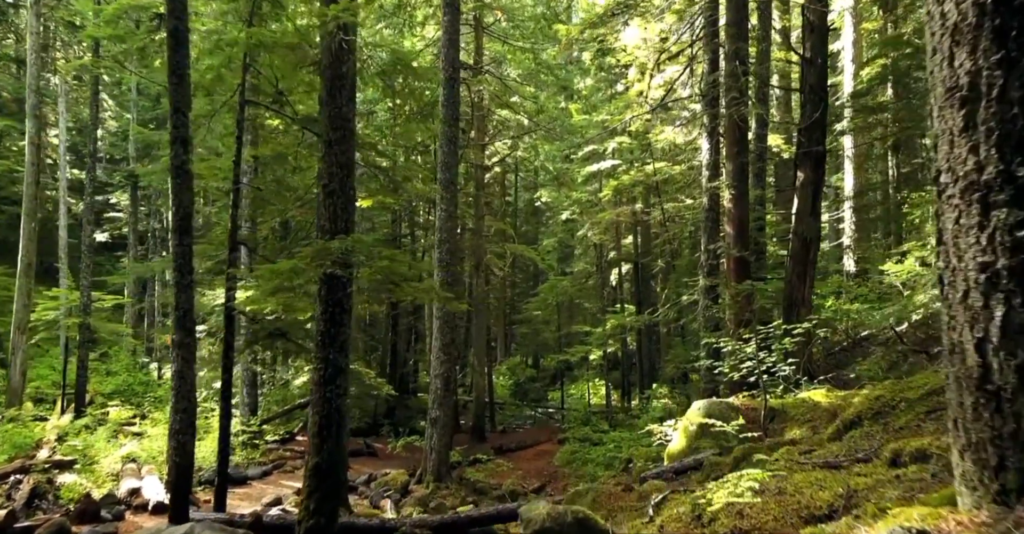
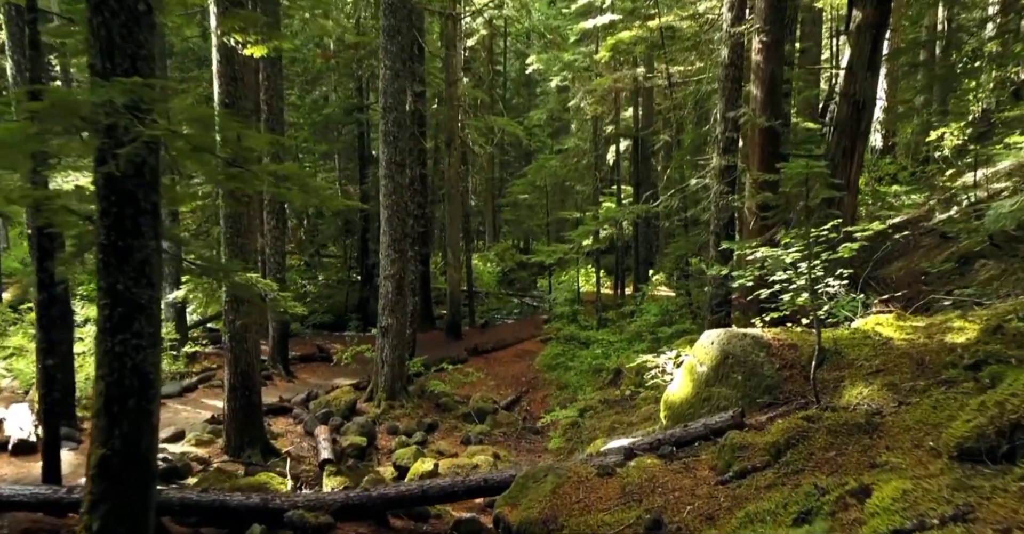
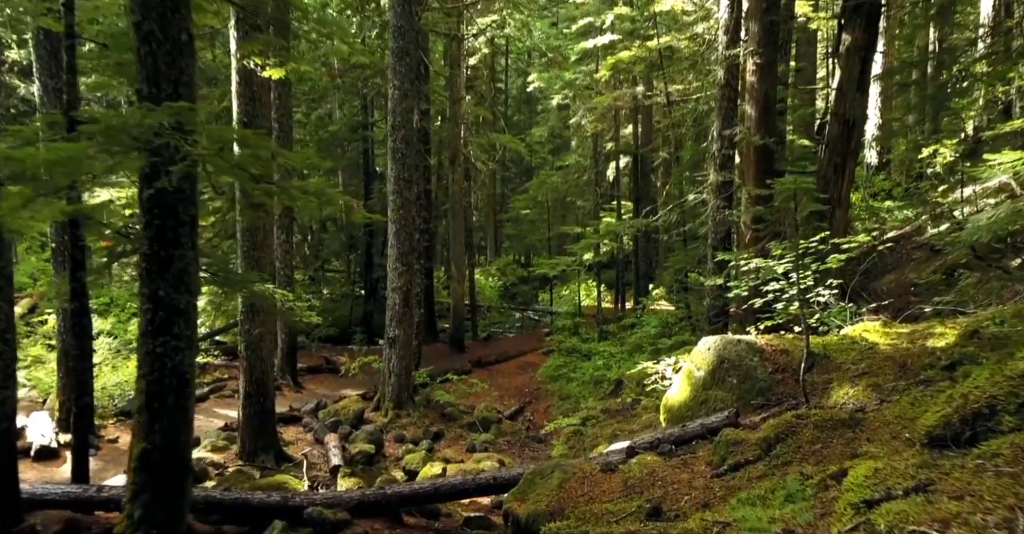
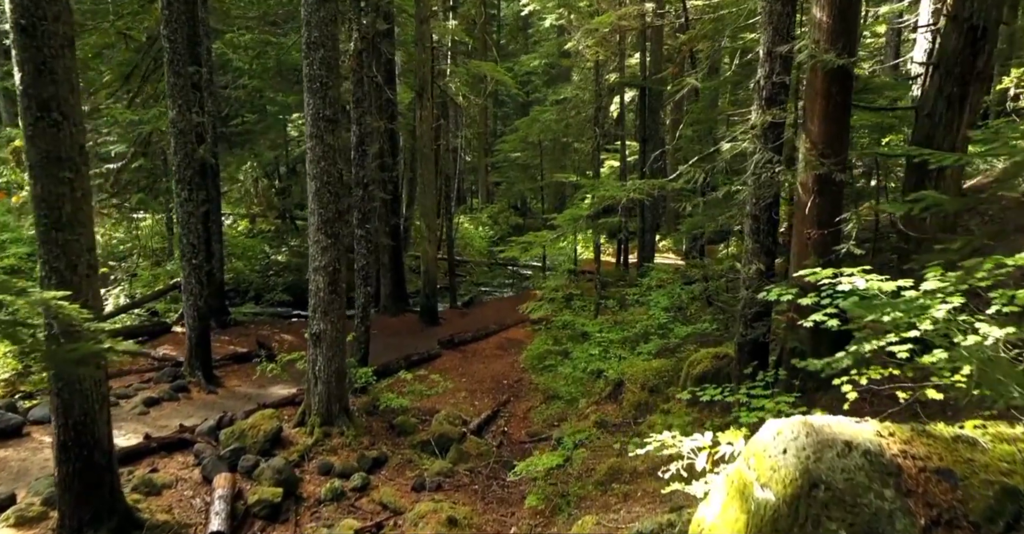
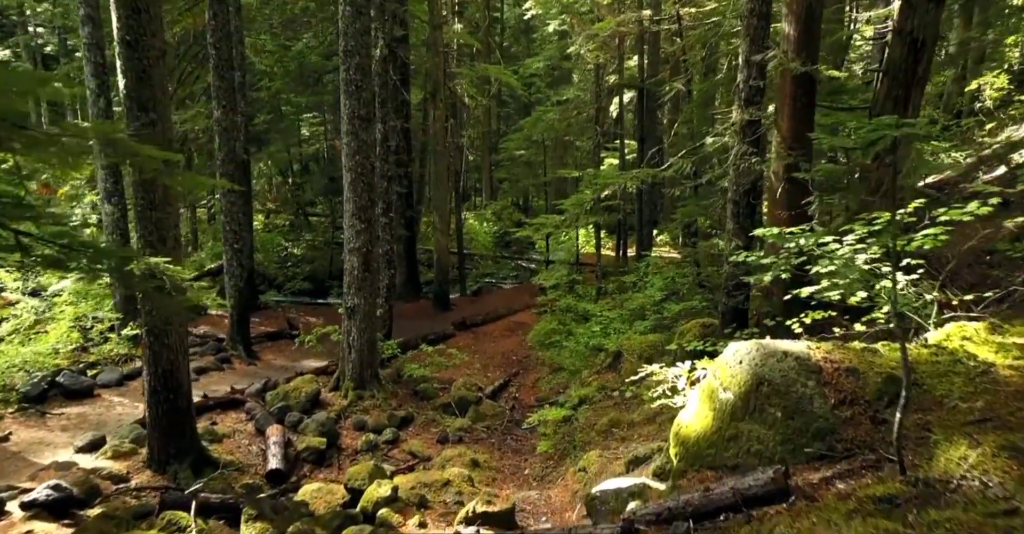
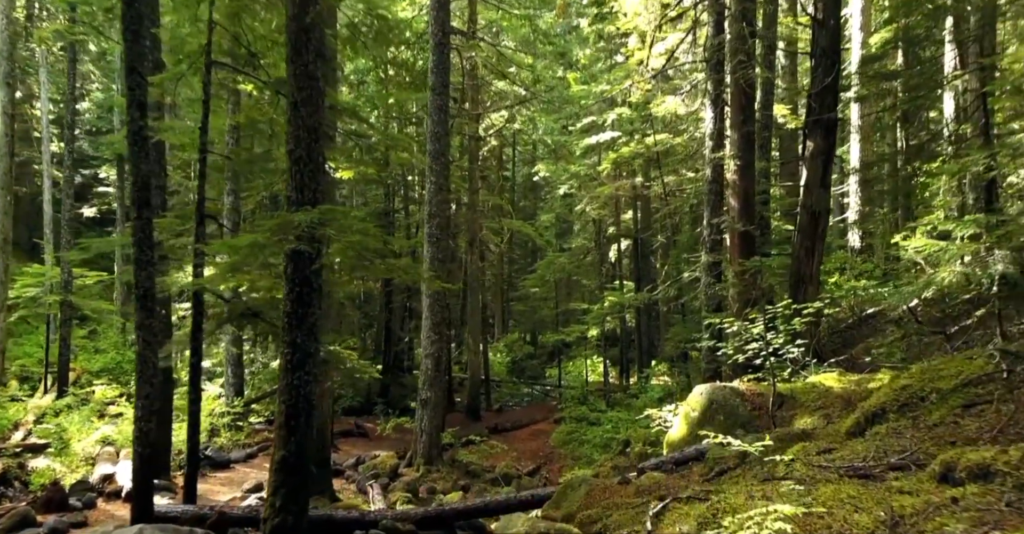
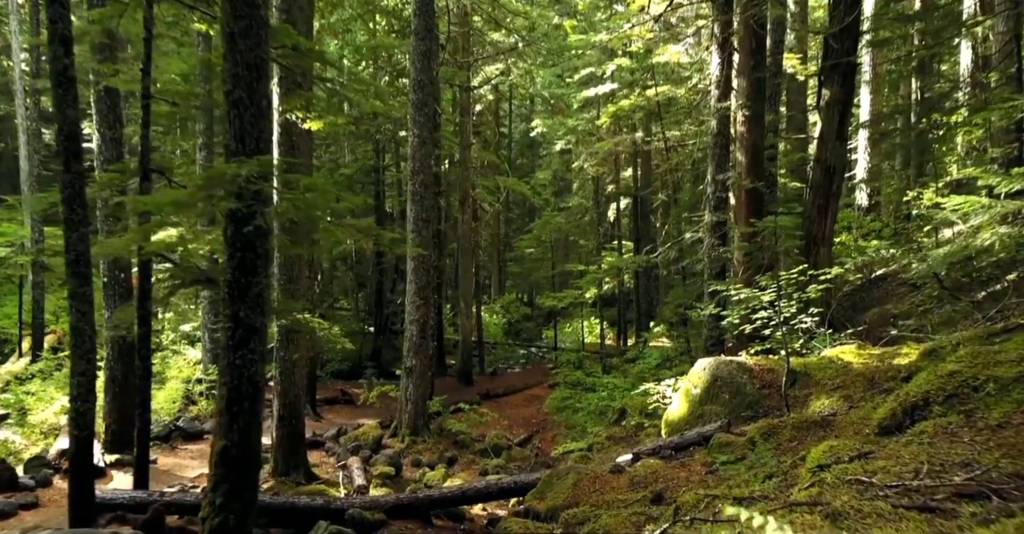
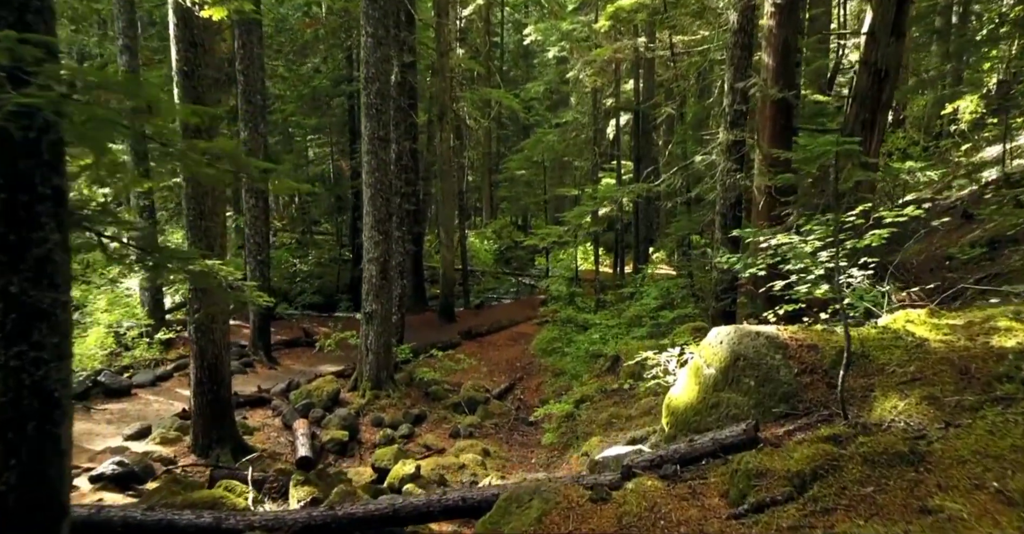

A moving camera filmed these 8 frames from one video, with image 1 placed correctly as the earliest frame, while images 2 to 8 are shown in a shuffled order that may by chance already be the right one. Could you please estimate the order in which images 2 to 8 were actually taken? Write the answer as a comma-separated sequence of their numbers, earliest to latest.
6, 7, 3, 2, 8, 5, 4
